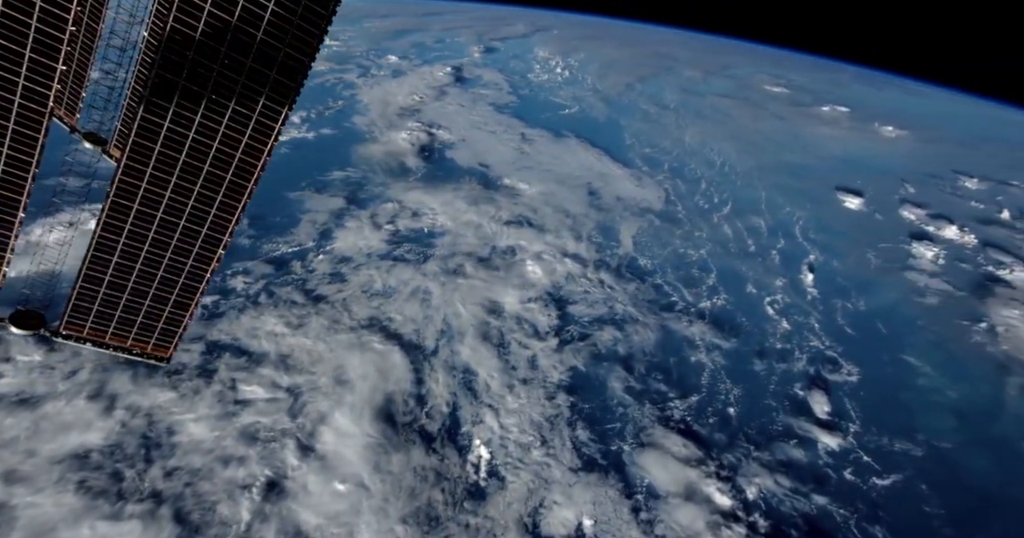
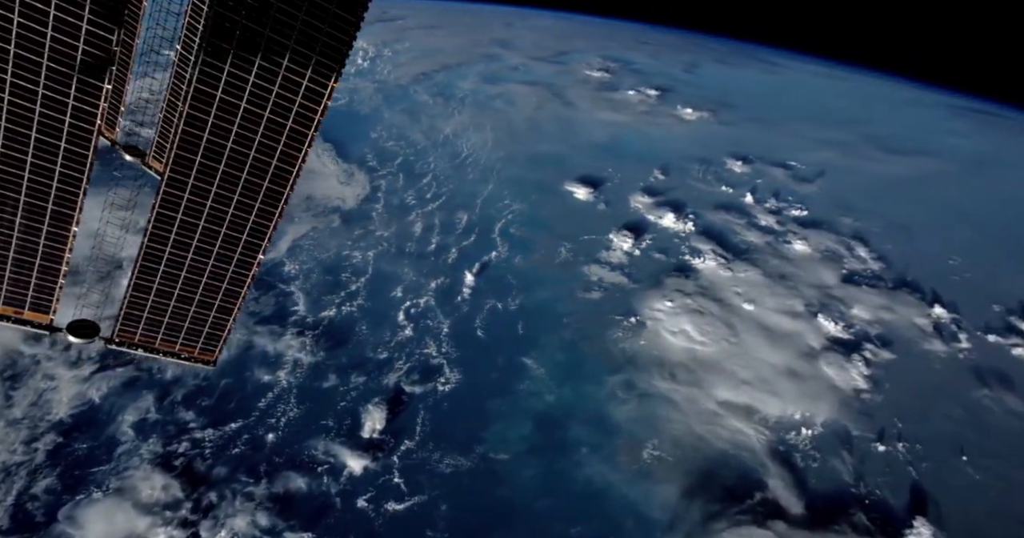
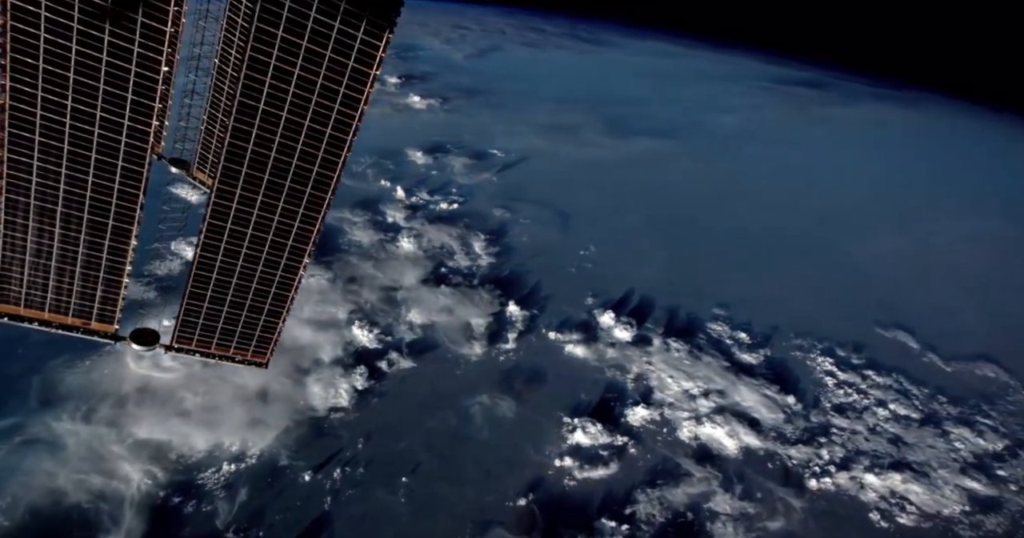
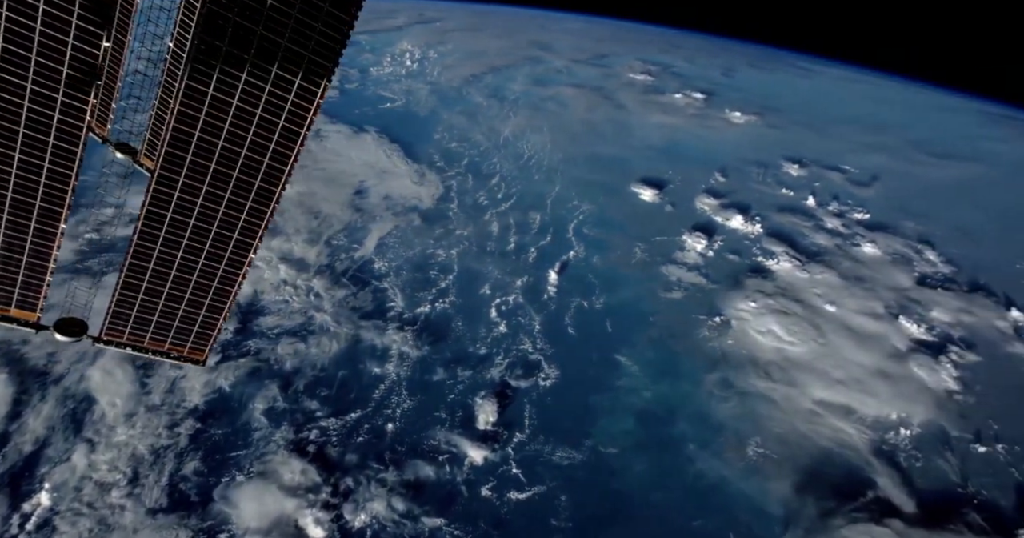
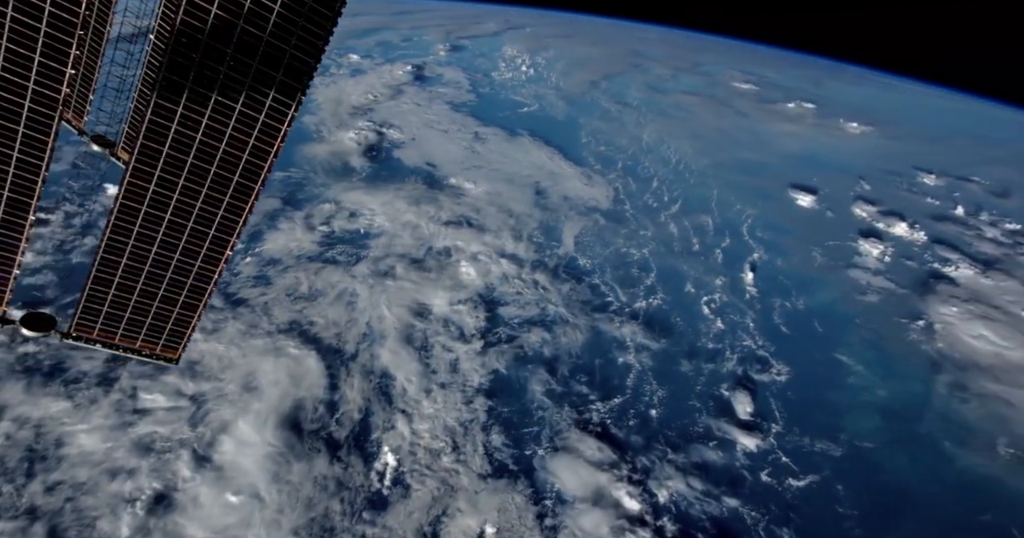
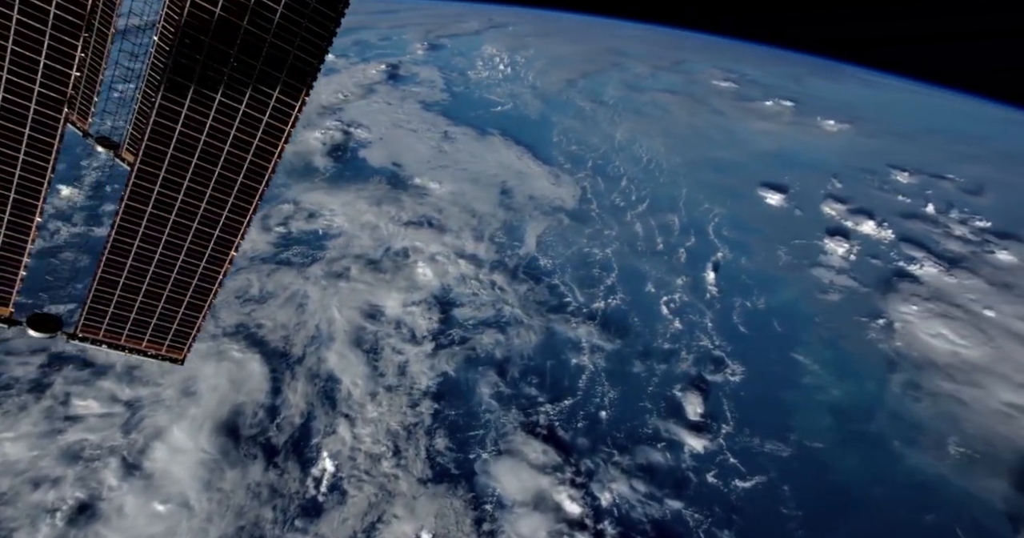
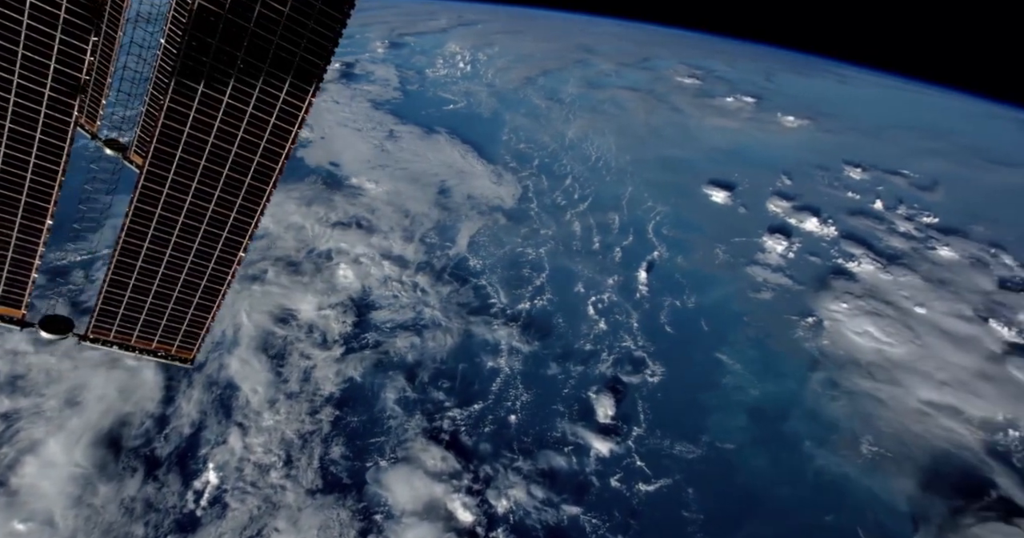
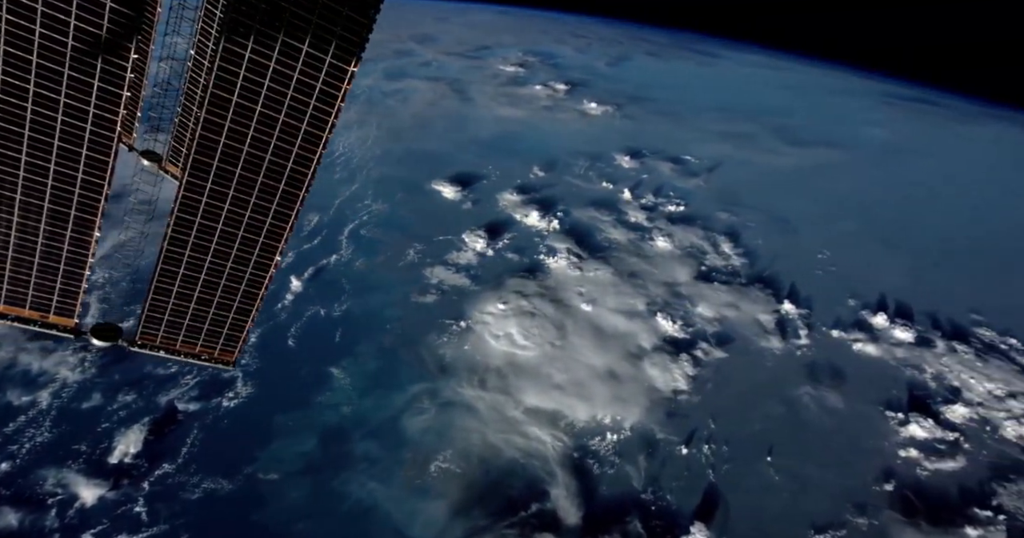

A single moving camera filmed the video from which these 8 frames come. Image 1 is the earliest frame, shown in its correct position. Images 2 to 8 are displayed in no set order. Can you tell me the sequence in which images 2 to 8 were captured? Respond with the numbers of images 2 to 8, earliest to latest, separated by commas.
5, 6, 7, 4, 2, 8, 3
